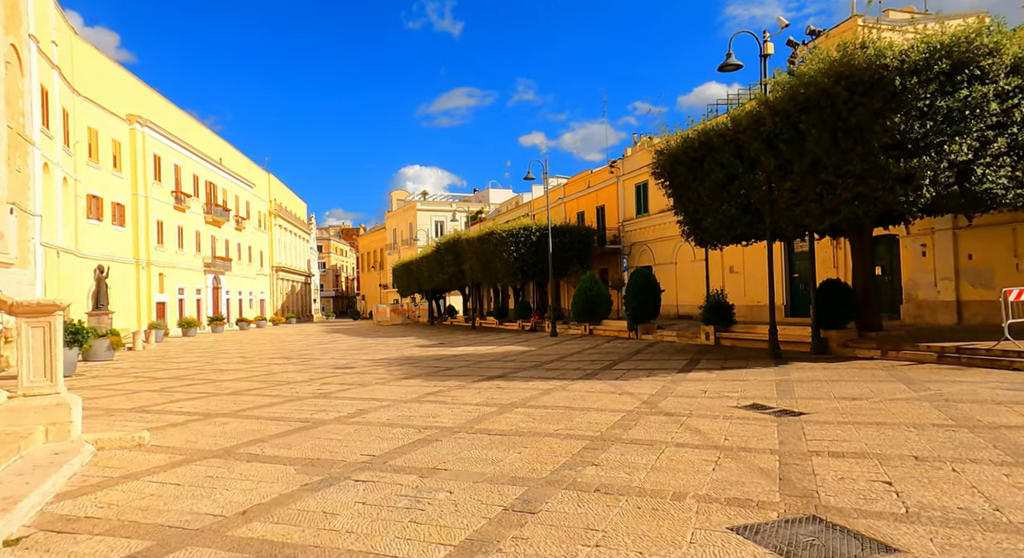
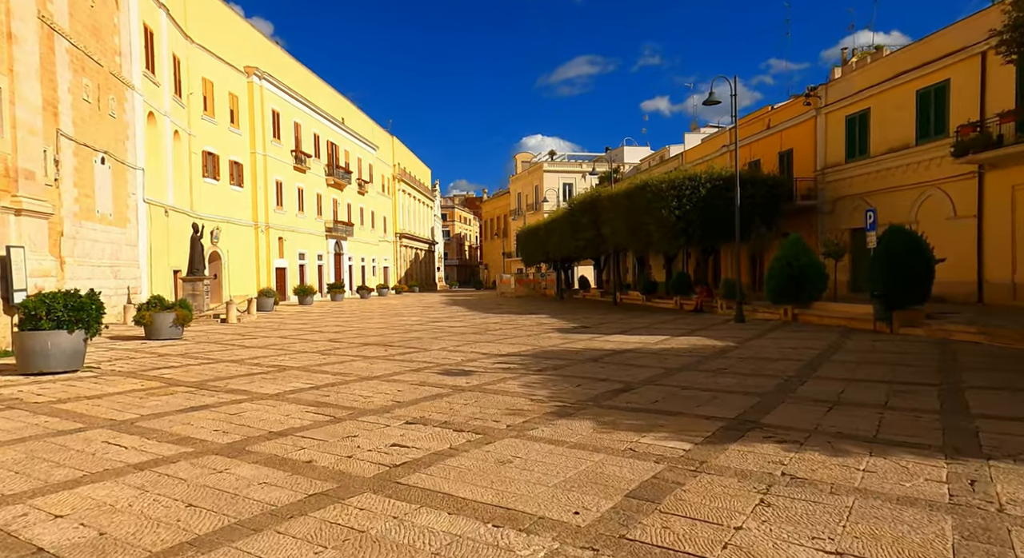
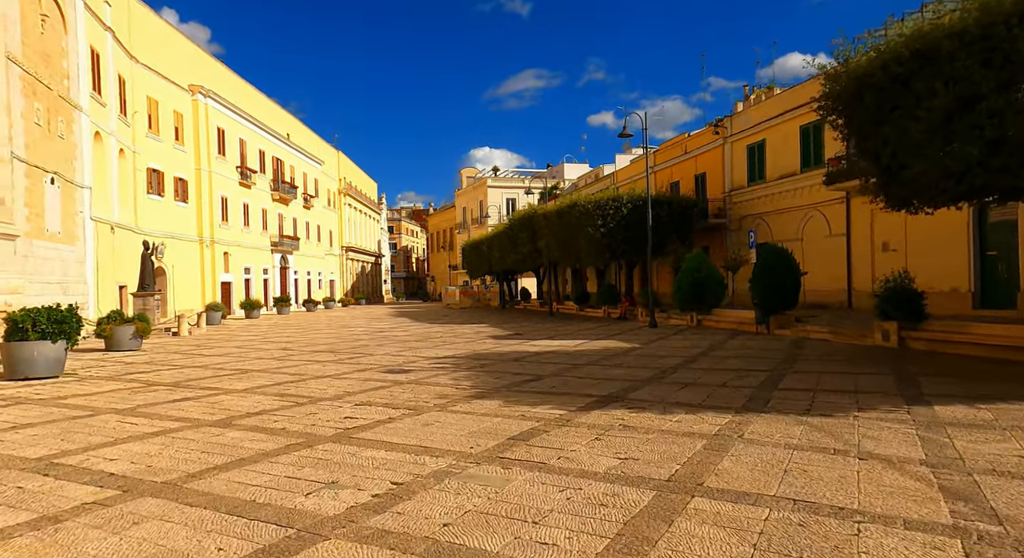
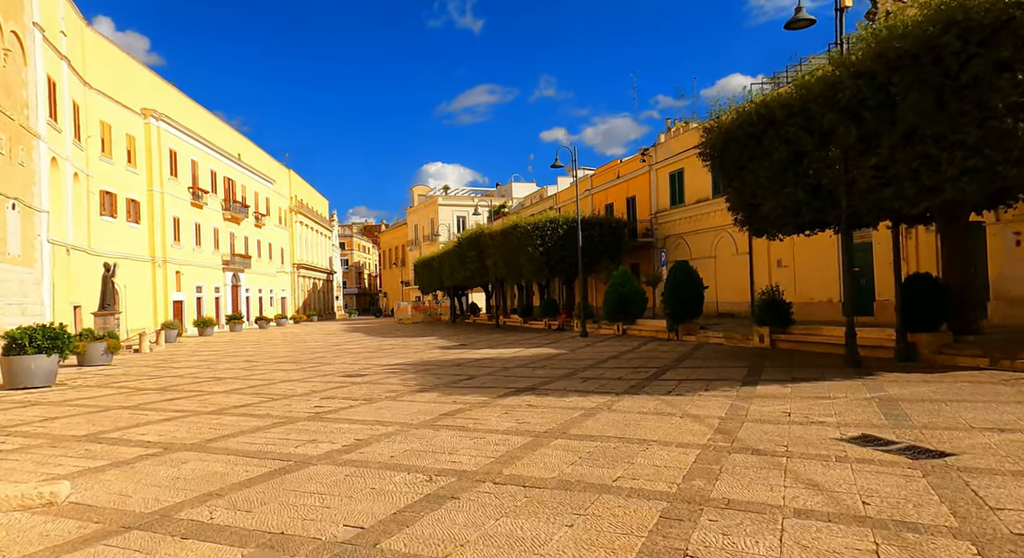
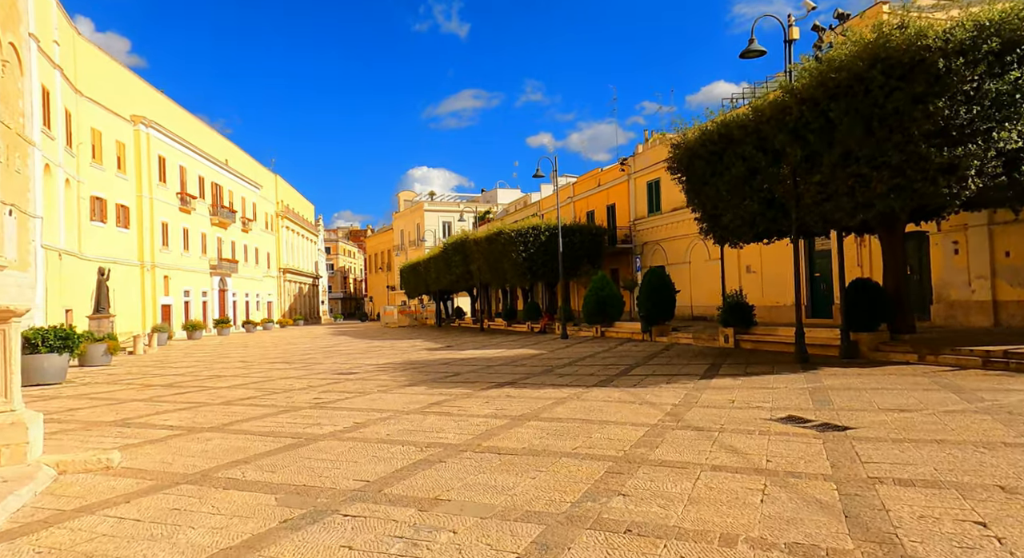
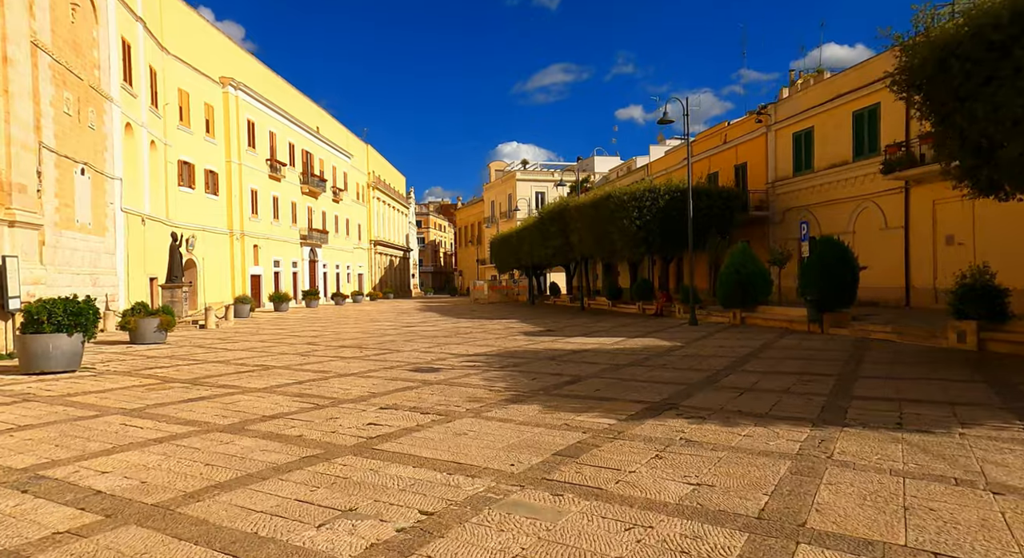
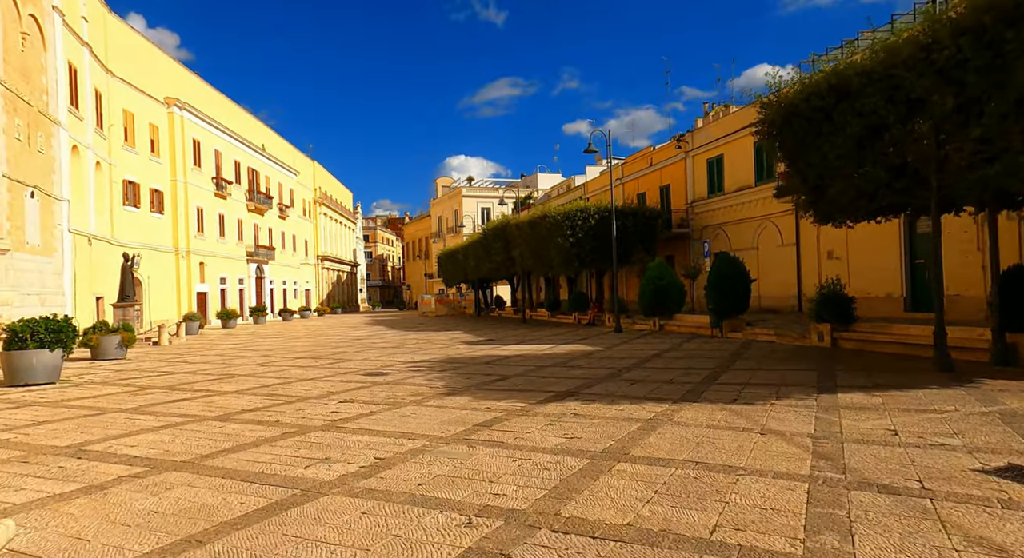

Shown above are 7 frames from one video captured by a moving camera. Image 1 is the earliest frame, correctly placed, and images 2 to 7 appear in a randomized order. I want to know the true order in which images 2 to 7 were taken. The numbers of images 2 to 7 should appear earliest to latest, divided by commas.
5, 4, 7, 3, 6, 2
